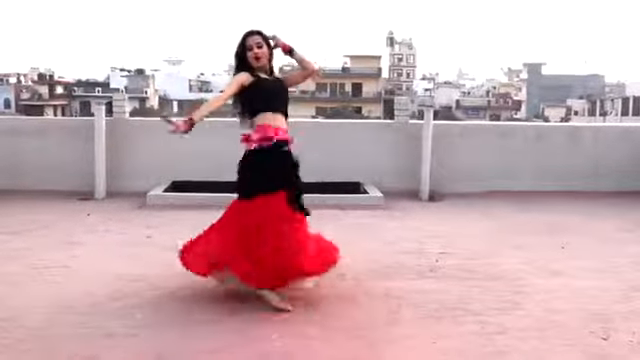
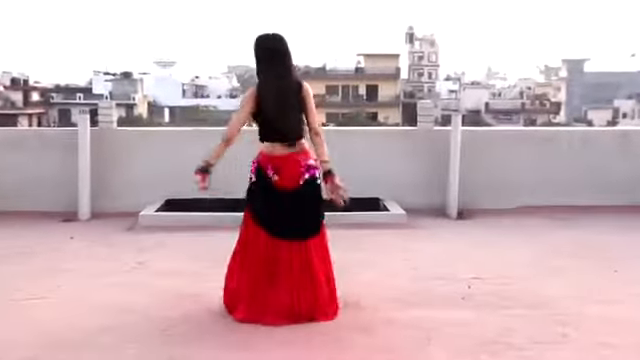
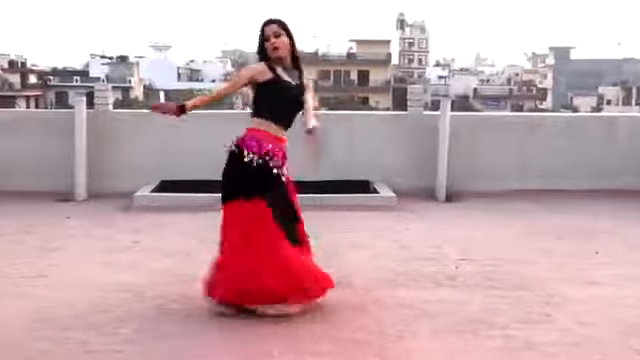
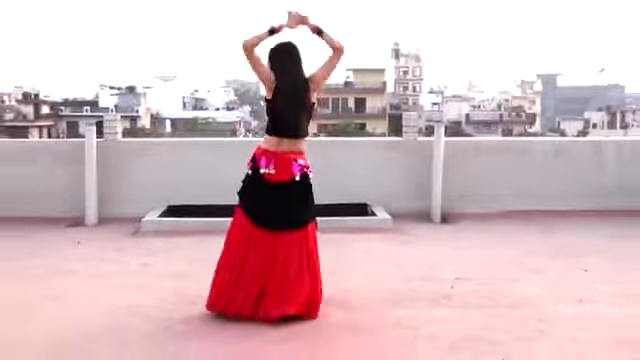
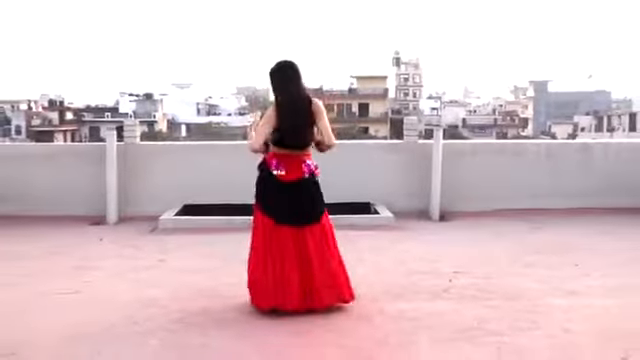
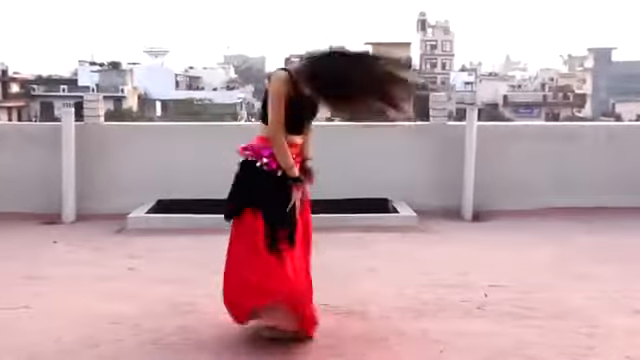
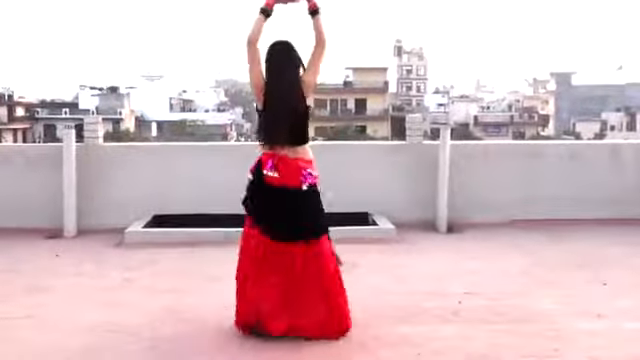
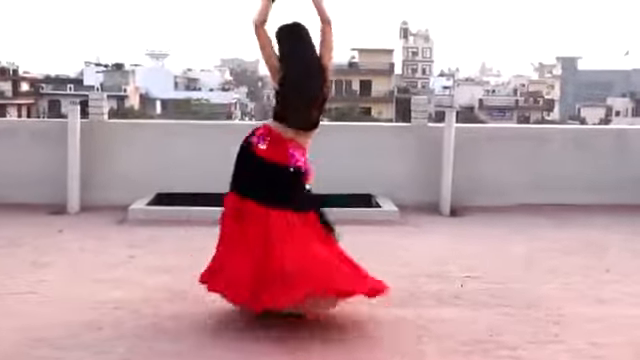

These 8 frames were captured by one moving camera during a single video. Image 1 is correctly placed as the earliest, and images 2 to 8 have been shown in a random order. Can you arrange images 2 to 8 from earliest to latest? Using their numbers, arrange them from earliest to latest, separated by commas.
3, 8, 7, 4, 5, 2, 6
